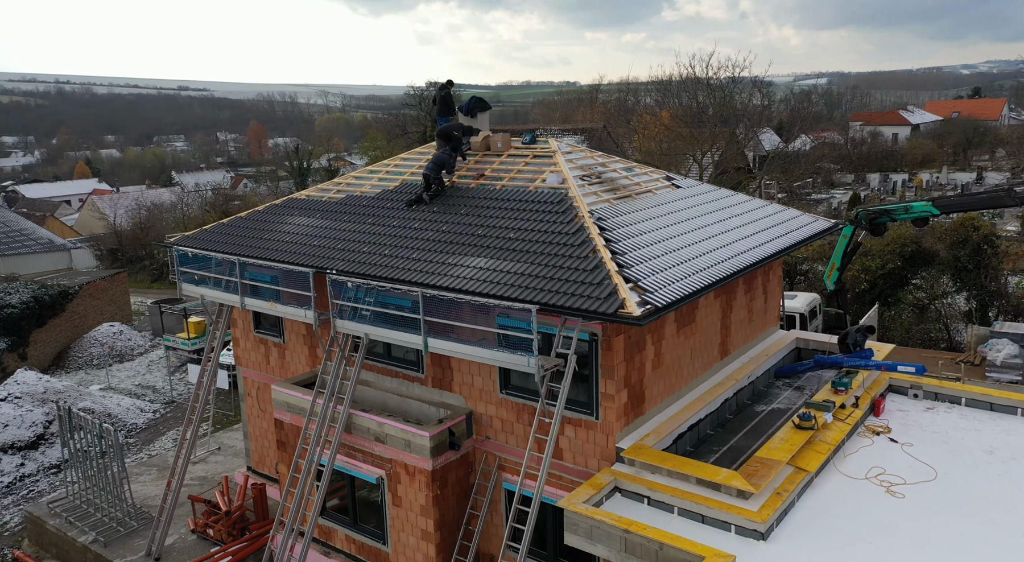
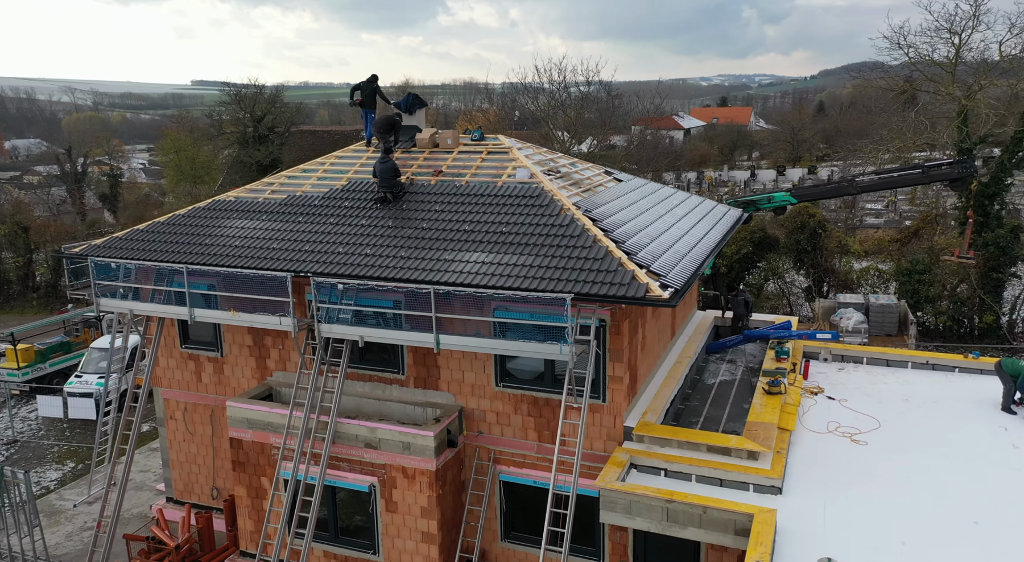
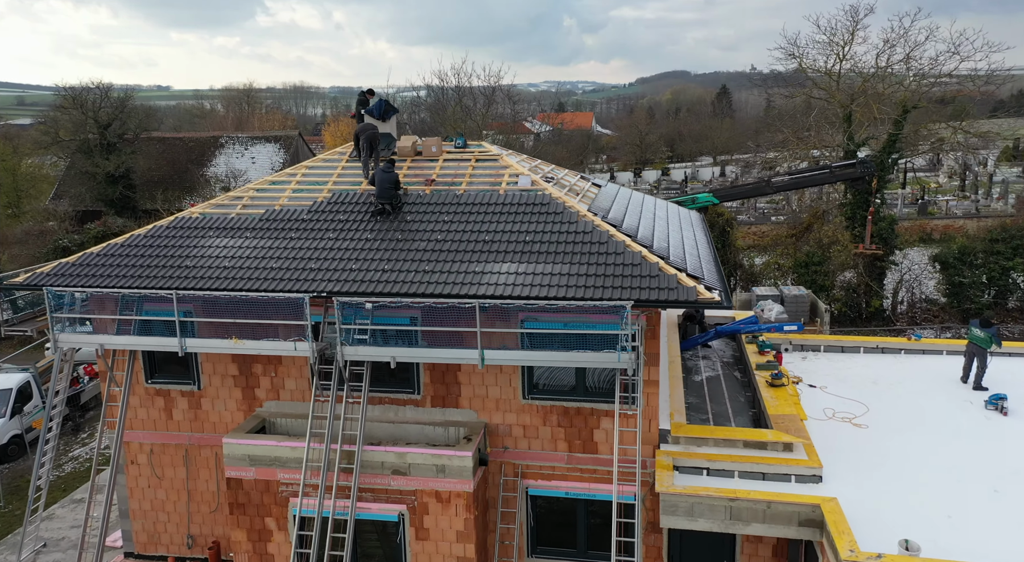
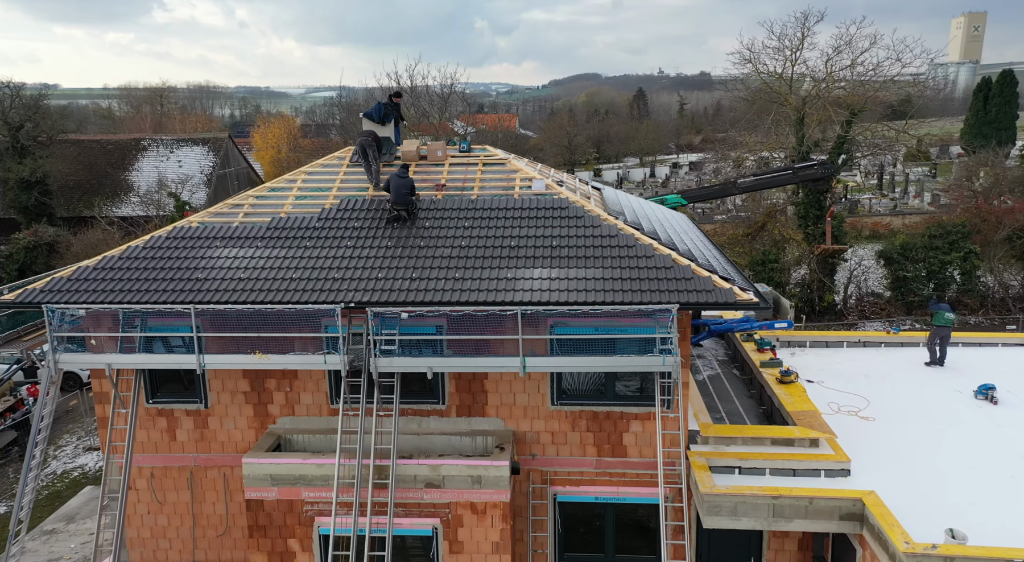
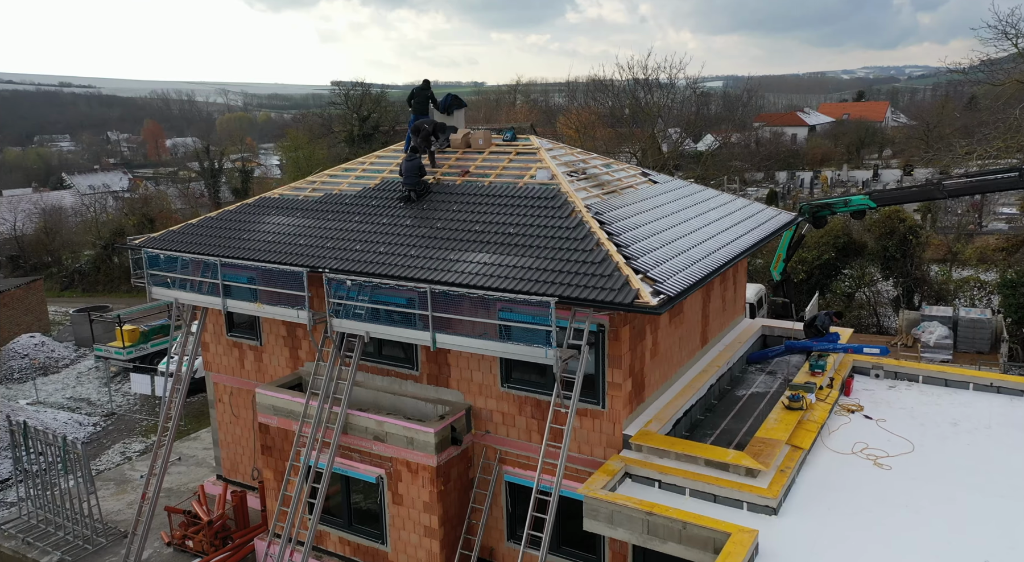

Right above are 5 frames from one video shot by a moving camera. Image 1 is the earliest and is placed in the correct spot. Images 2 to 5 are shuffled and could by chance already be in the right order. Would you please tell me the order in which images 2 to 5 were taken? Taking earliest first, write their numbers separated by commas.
5, 2, 3, 4
